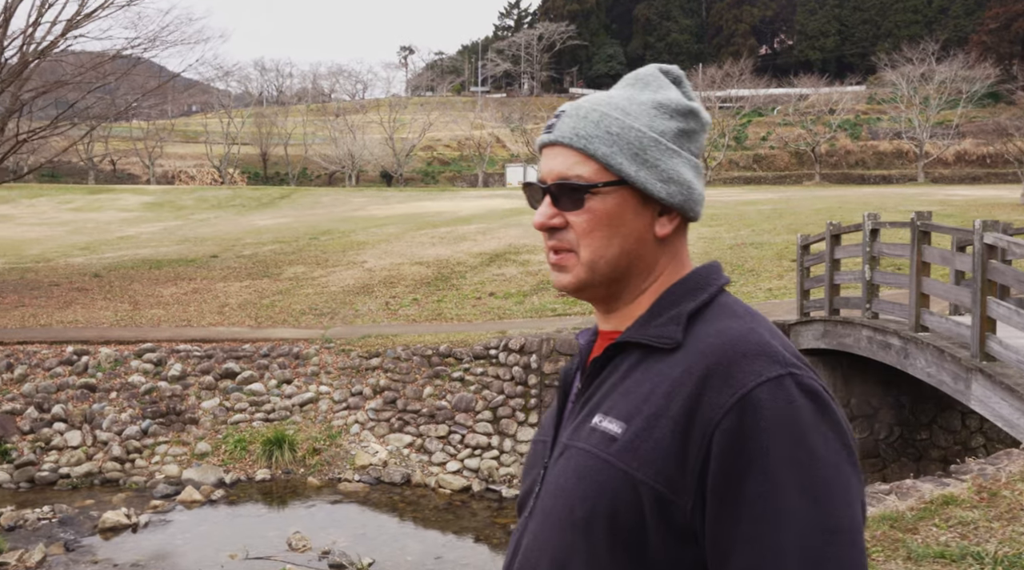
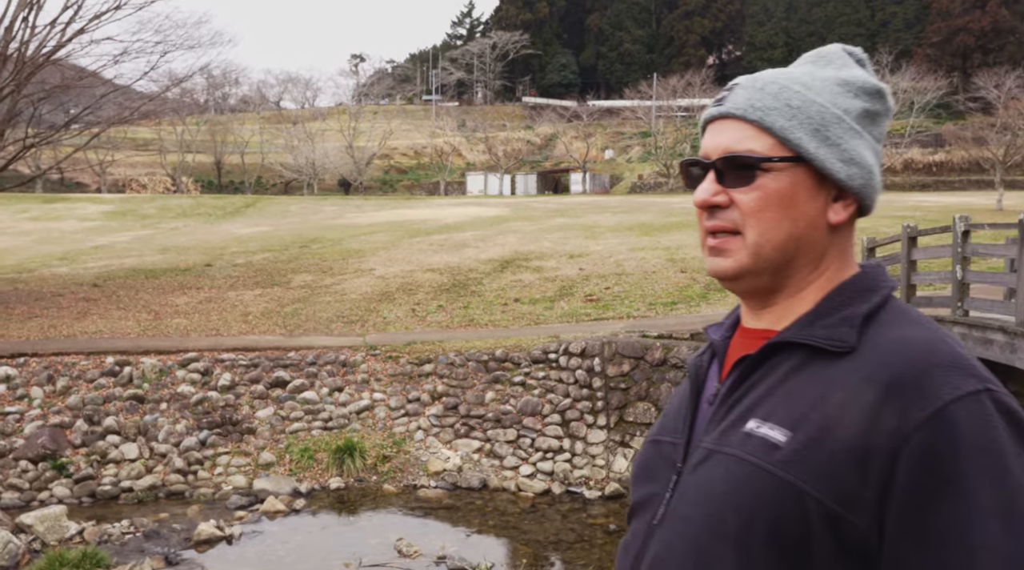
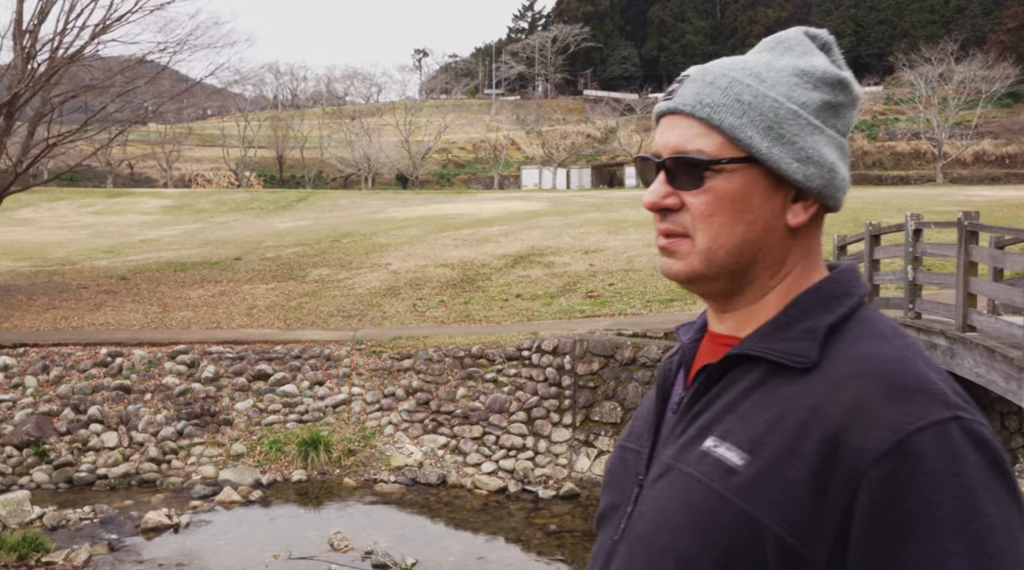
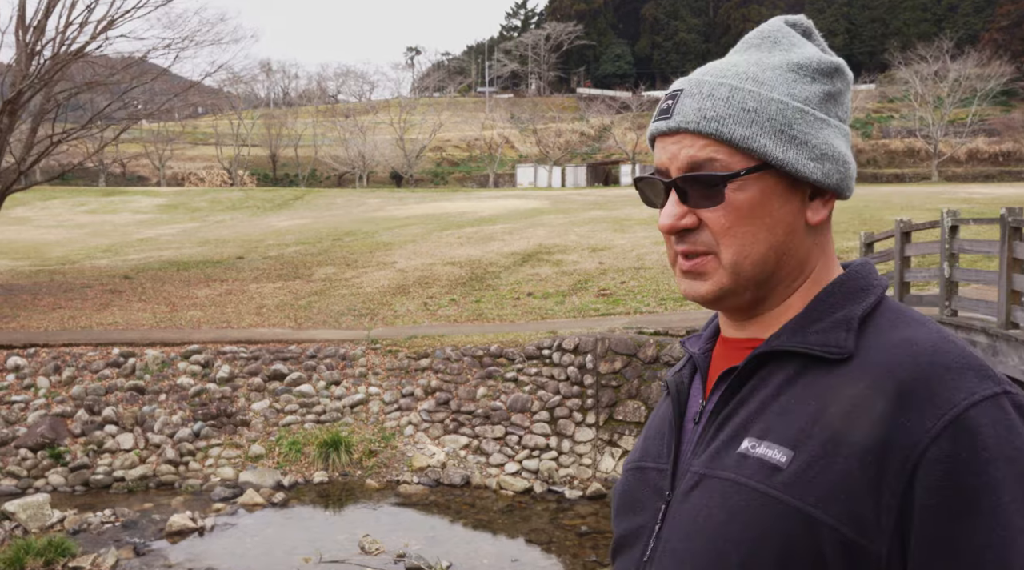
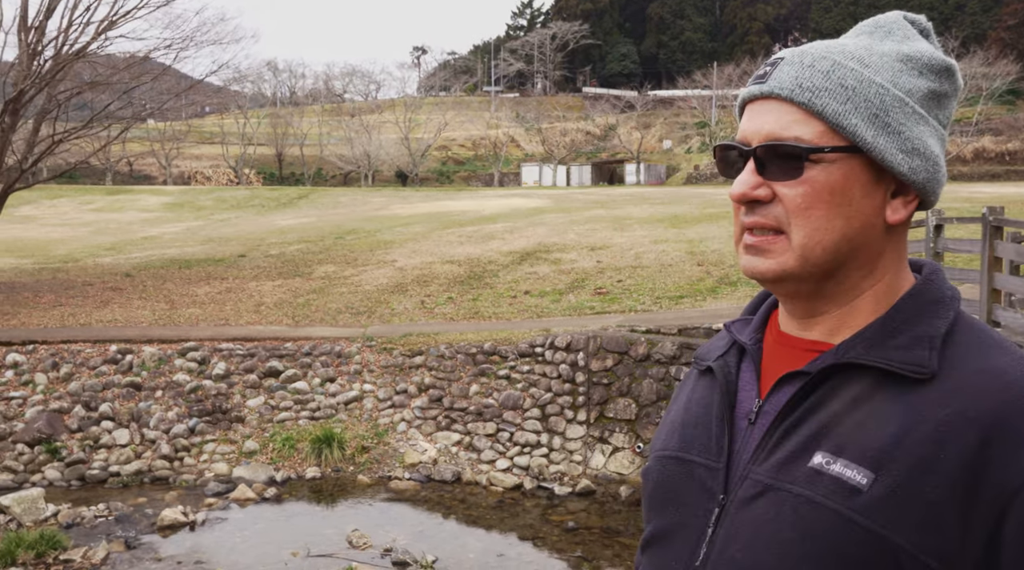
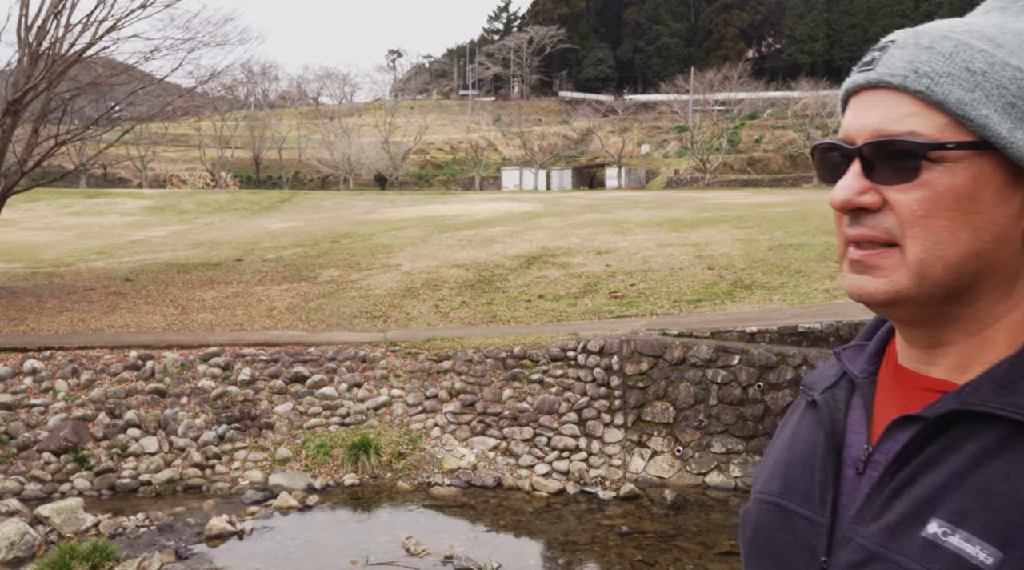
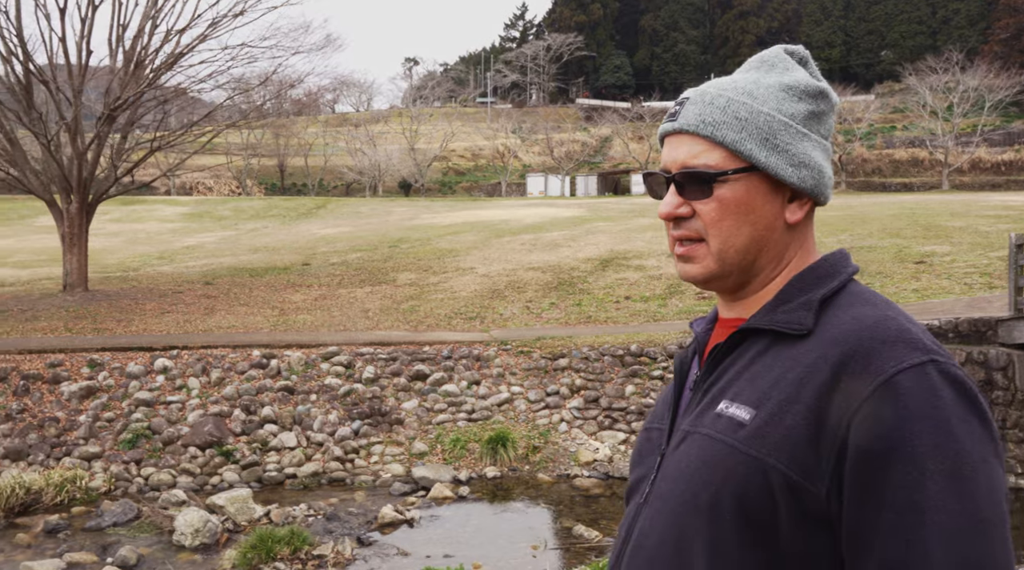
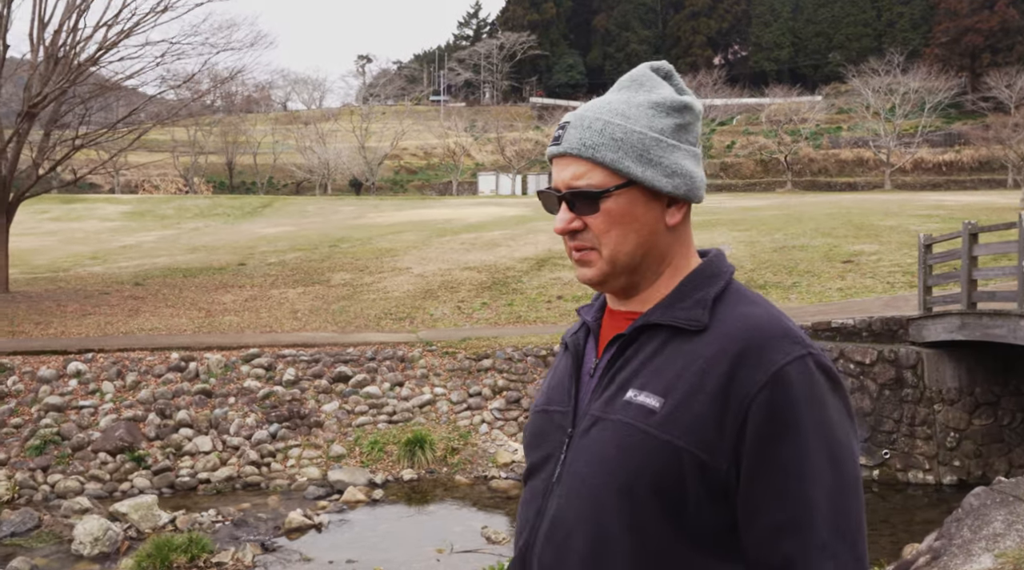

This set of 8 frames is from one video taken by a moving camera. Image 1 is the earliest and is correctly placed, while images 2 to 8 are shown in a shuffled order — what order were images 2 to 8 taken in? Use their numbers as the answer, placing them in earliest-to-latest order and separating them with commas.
3, 5, 4, 6, 2, 8, 7
